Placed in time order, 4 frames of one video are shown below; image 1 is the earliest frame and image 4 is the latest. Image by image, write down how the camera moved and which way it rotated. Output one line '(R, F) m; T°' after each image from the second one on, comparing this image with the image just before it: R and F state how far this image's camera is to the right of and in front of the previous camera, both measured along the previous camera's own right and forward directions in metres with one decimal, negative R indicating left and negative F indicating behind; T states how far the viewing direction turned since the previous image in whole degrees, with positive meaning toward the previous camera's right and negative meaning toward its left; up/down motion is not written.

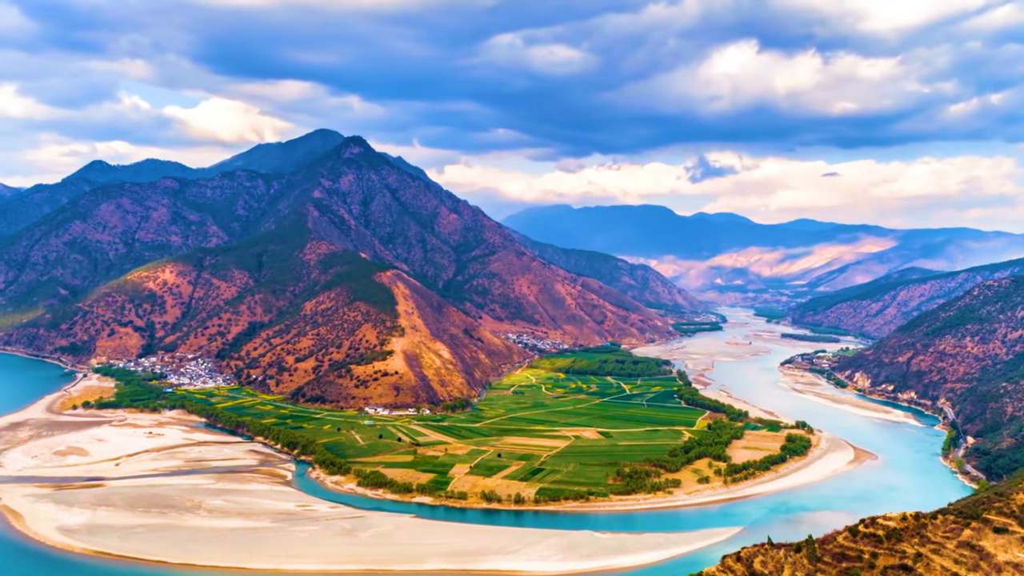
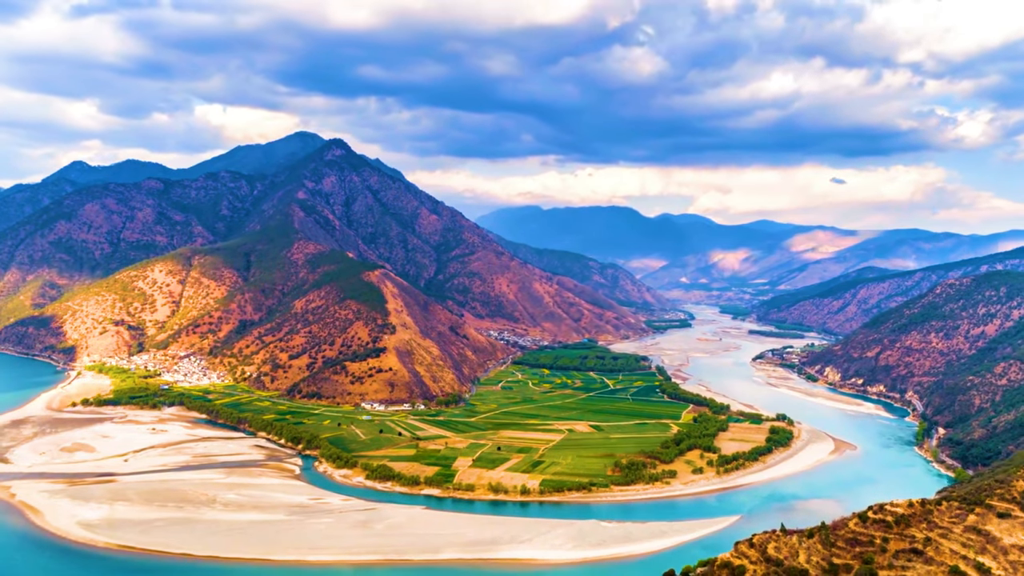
(-5.9, -2.3) m; +3°
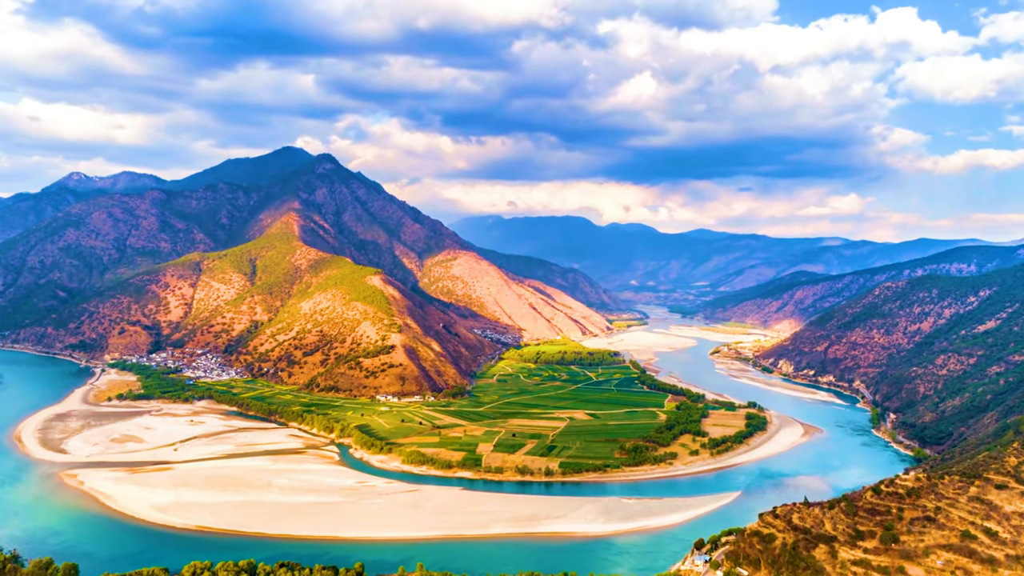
(-13.9, -6.2) m; +6°
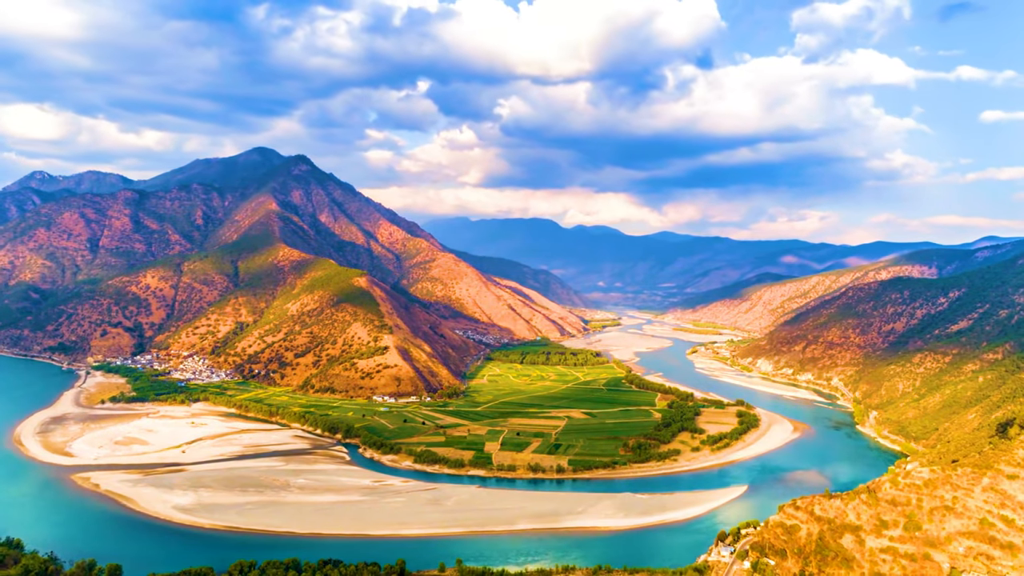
(-8.0, -0.1) m; +4°
